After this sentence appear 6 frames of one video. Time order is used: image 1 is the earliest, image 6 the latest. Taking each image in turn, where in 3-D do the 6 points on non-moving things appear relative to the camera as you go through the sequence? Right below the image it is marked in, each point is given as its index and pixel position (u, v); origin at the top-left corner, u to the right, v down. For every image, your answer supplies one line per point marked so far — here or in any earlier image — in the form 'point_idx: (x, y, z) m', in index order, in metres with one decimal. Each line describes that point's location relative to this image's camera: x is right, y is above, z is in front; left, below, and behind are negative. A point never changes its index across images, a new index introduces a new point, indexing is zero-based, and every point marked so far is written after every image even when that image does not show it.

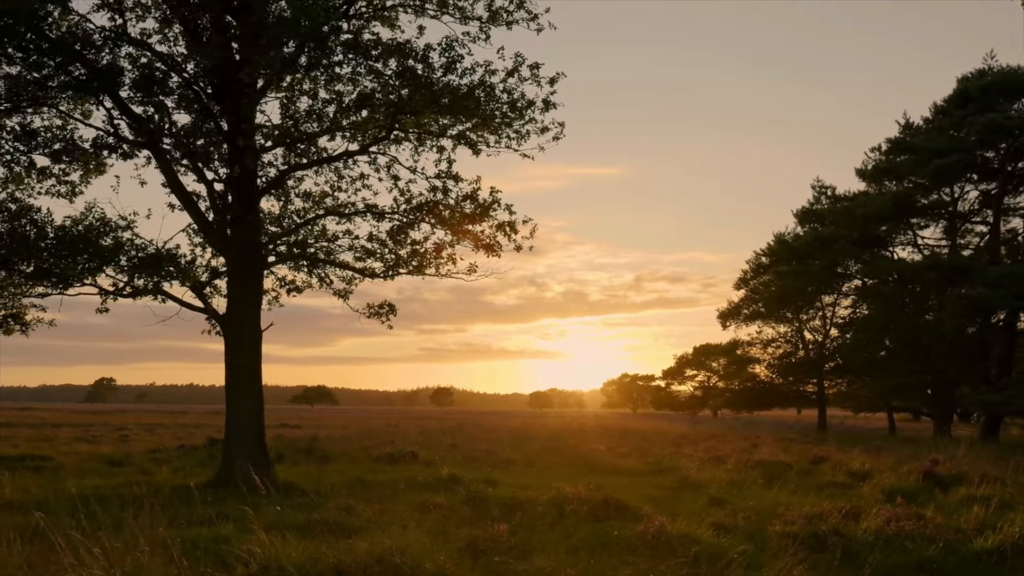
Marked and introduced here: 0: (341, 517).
0: (-2.1, -2.7, +9.4) m
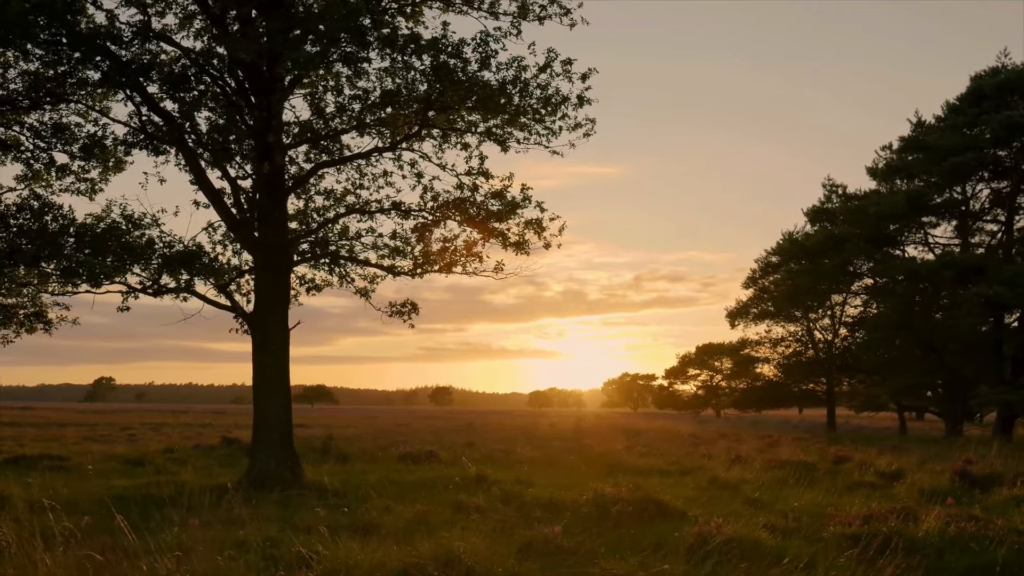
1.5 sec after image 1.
0: (-1.5, -2.7, +9.2) m
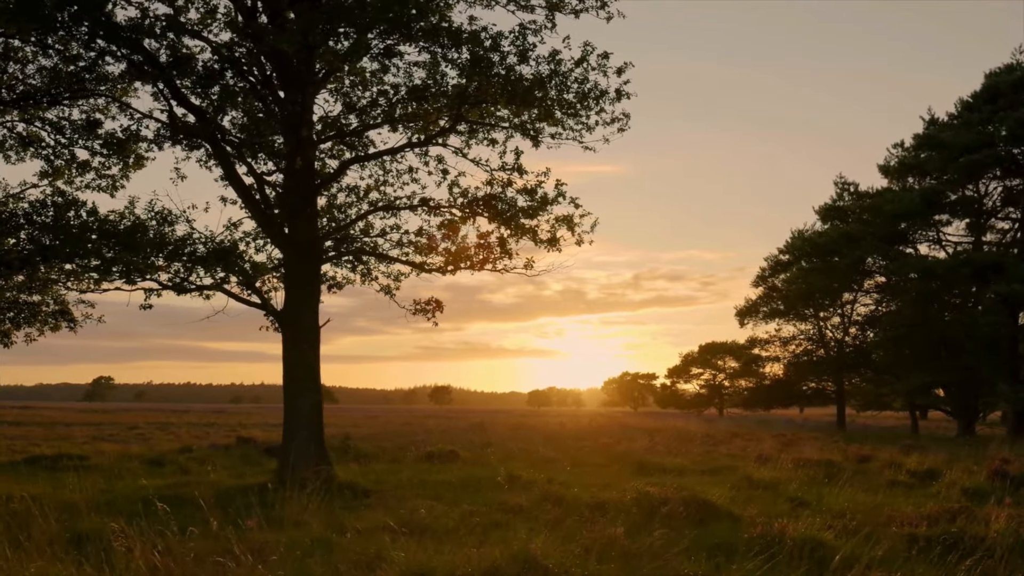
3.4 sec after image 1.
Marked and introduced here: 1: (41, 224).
0: (-0.9, -2.6, +9.0) m
1: (-9.1, +1.2, +15.3) m
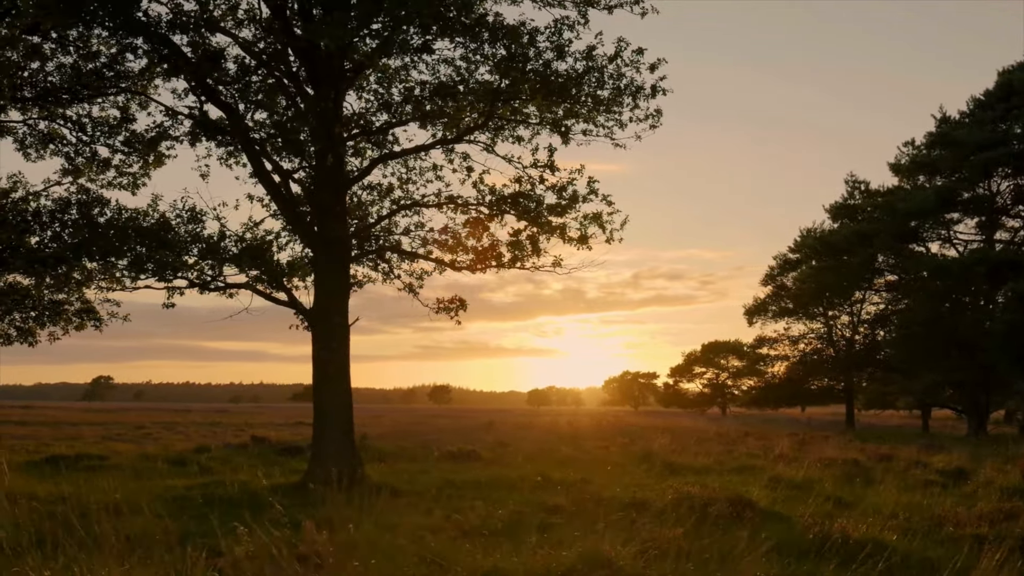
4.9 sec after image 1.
0: (-0.4, -2.6, +8.9) m
1: (-8.5, +1.2, +15.2) m
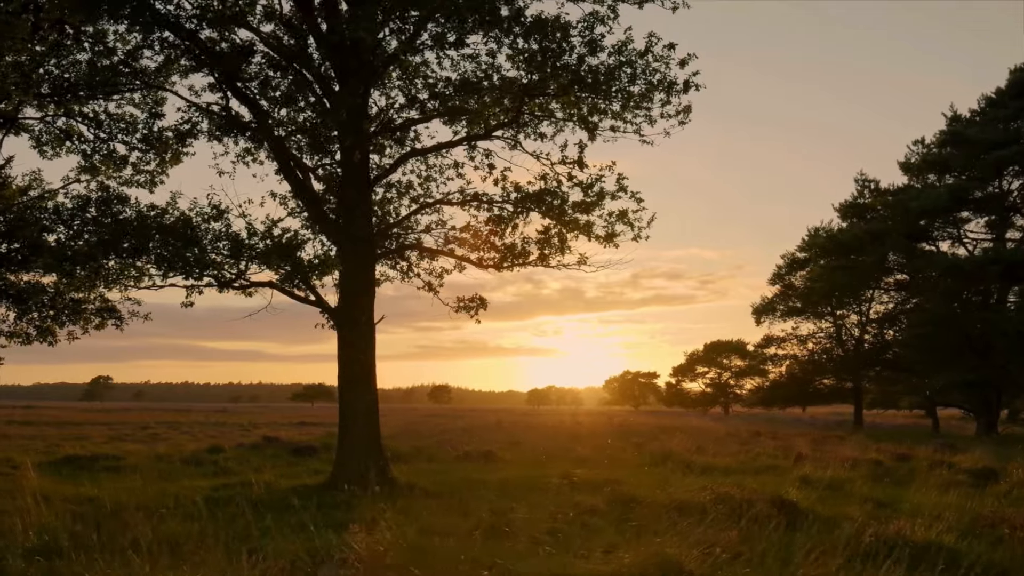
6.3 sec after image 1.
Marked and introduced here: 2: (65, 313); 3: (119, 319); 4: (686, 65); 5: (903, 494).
0: (+0.1, -2.6, +8.7) m
1: (-8.0, +1.3, +15.0) m
2: (-9.0, -0.5, +15.9) m
3: (-7.3, -0.6, +14.9) m
4: (+2.8, +3.6, +13.0) m
5: (+6.0, -3.1, +12.0) m
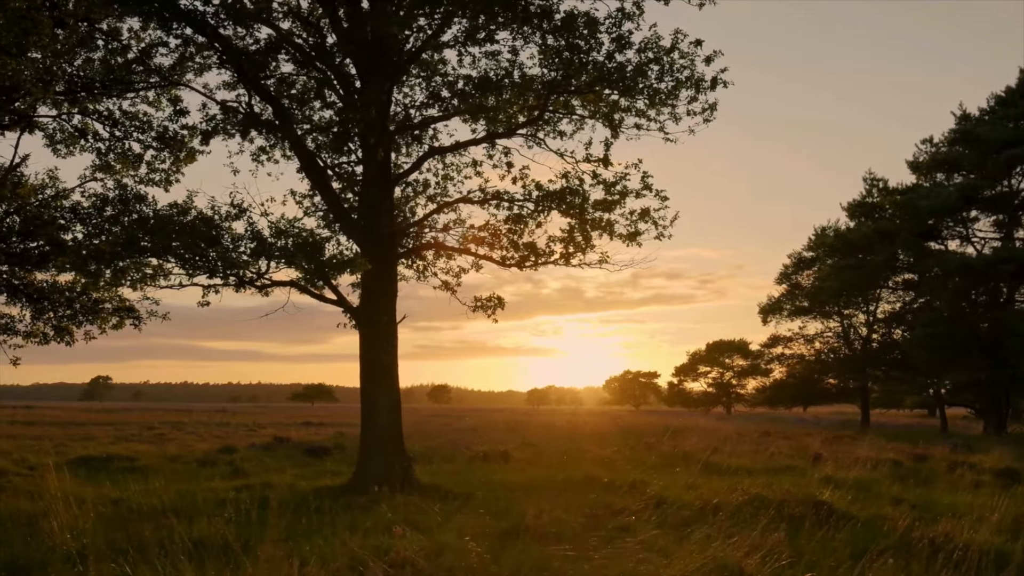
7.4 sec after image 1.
0: (+0.5, -2.5, +8.6) m
1: (-7.6, +1.3, +14.9) m
2: (-8.6, -0.5, +15.8) m
3: (-6.9, -0.6, +14.8) m
4: (+3.2, +3.6, +12.8) m
5: (+6.4, -3.1, +11.9) m
